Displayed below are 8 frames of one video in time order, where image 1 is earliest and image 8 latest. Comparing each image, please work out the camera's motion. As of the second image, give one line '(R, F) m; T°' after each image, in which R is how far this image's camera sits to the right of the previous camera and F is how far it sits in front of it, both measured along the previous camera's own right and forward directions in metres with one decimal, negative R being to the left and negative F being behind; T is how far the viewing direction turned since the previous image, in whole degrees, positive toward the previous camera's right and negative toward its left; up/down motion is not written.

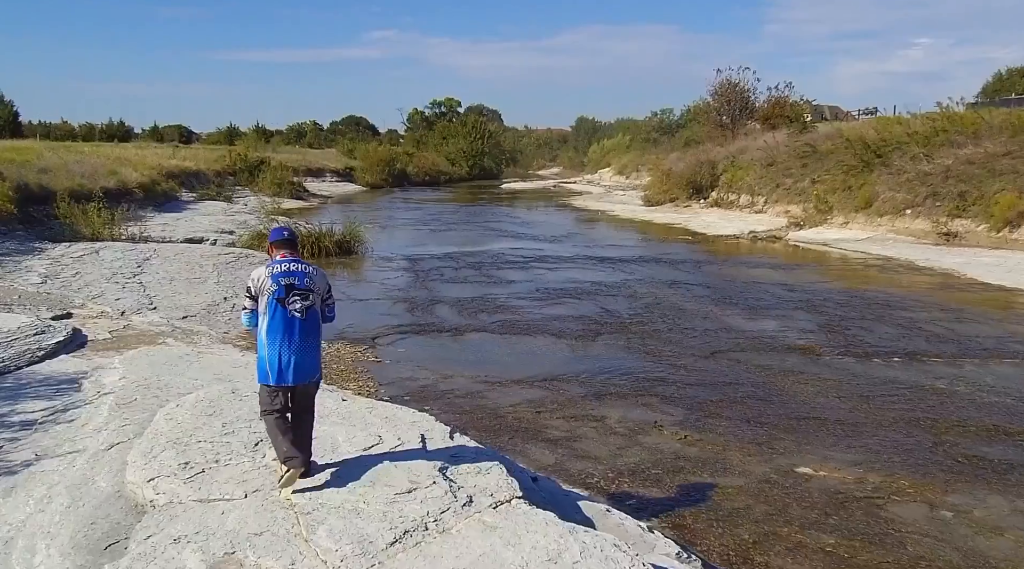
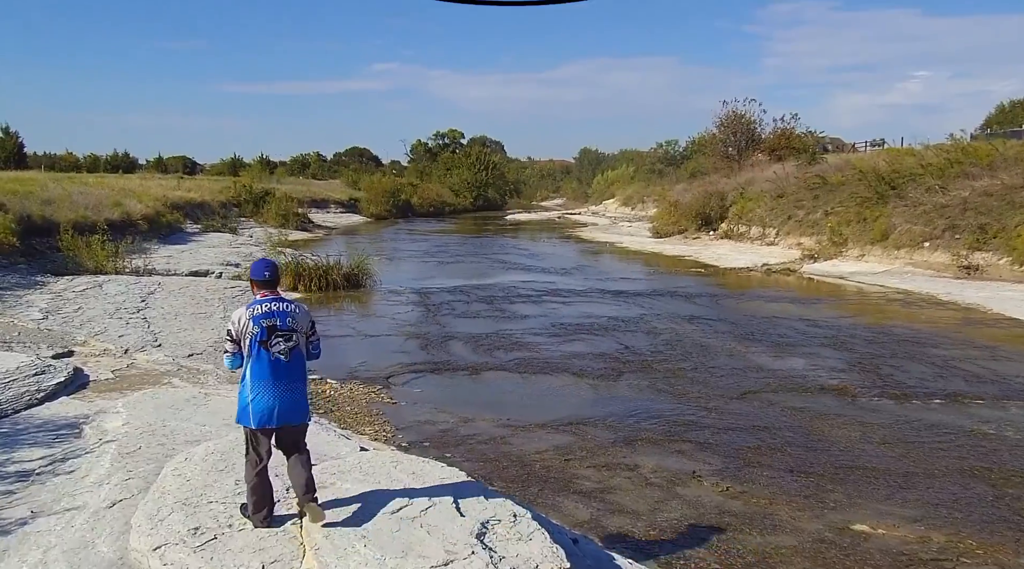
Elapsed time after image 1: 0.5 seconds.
(-0.2, +0.5) m; 0°
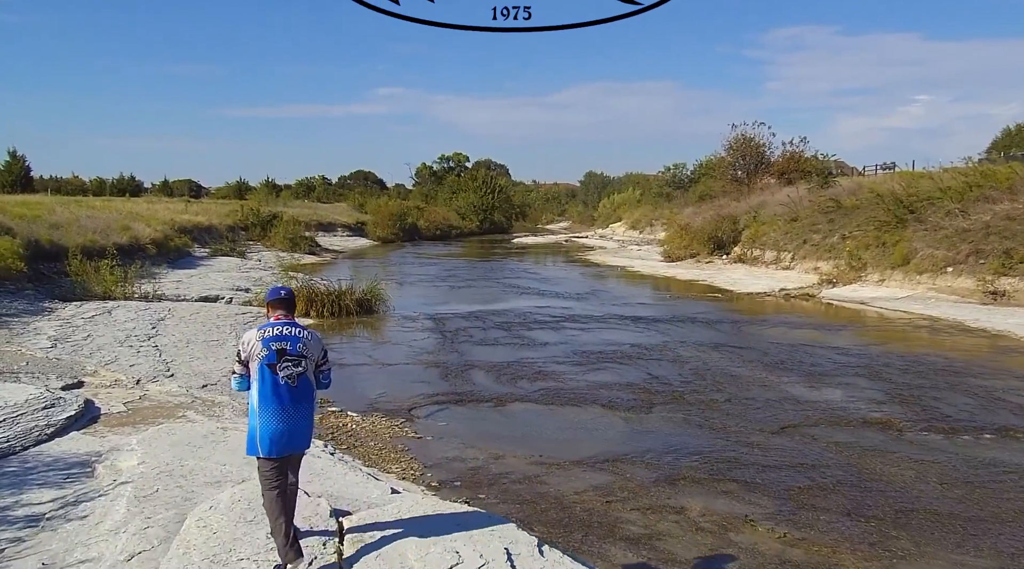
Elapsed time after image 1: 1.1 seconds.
(-0.3, +0.5) m; 0°
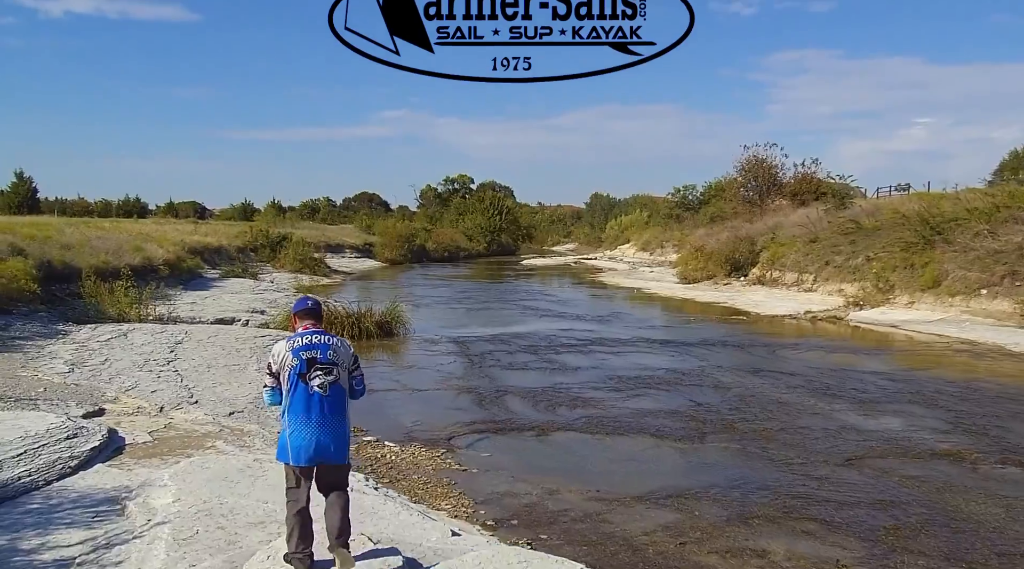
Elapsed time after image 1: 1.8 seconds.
(-0.5, +0.6) m; 0°
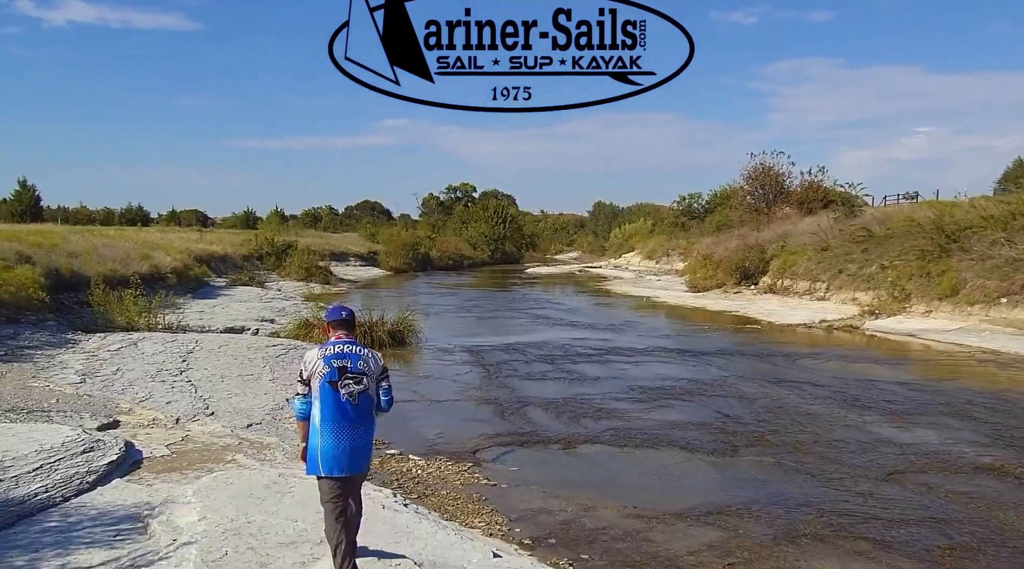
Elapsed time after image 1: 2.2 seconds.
(-0.3, +0.3) m; 0°
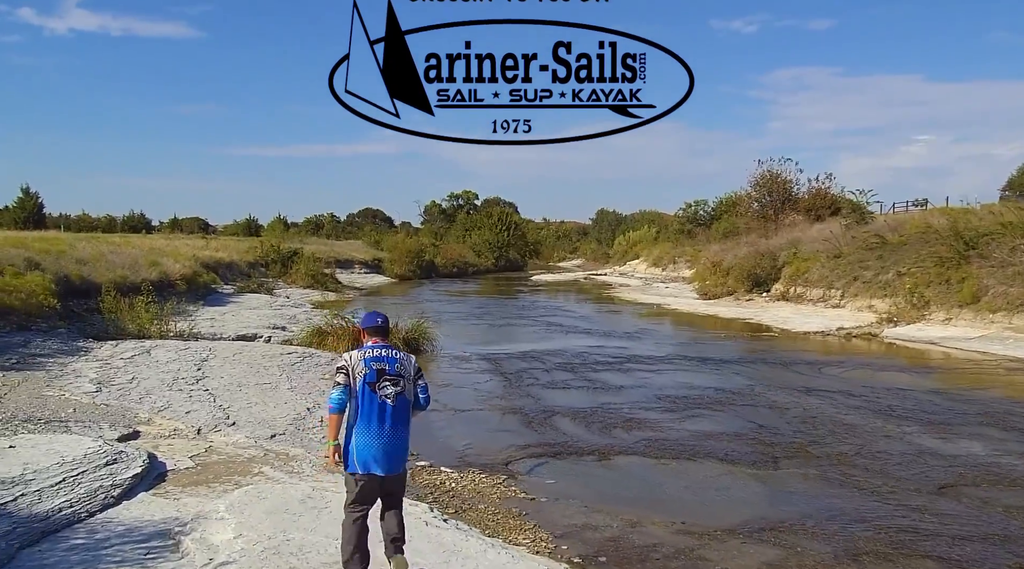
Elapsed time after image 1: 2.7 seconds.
(-0.4, +0.4) m; 0°
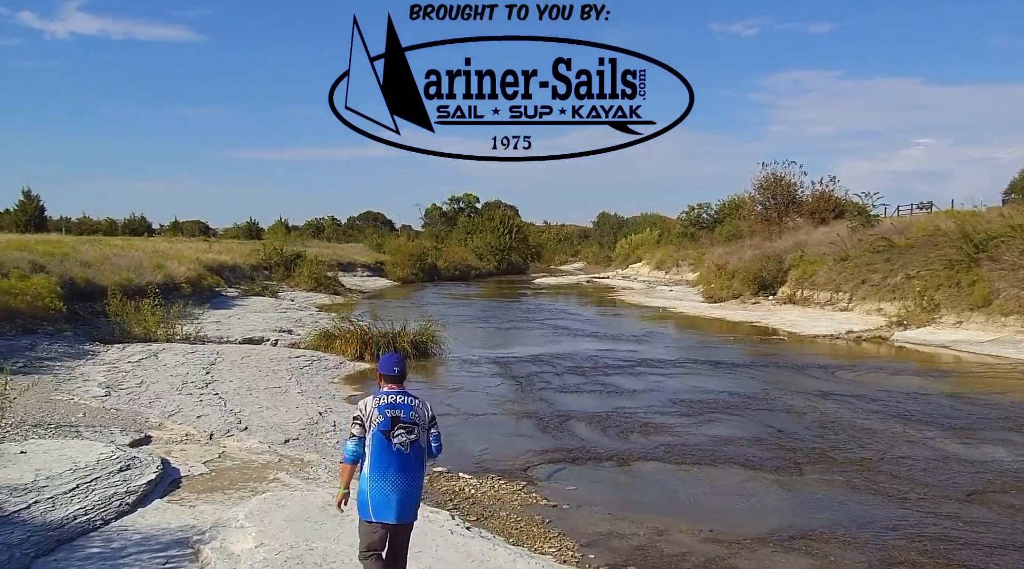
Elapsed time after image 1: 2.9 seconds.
(-0.2, +0.2) m; 0°
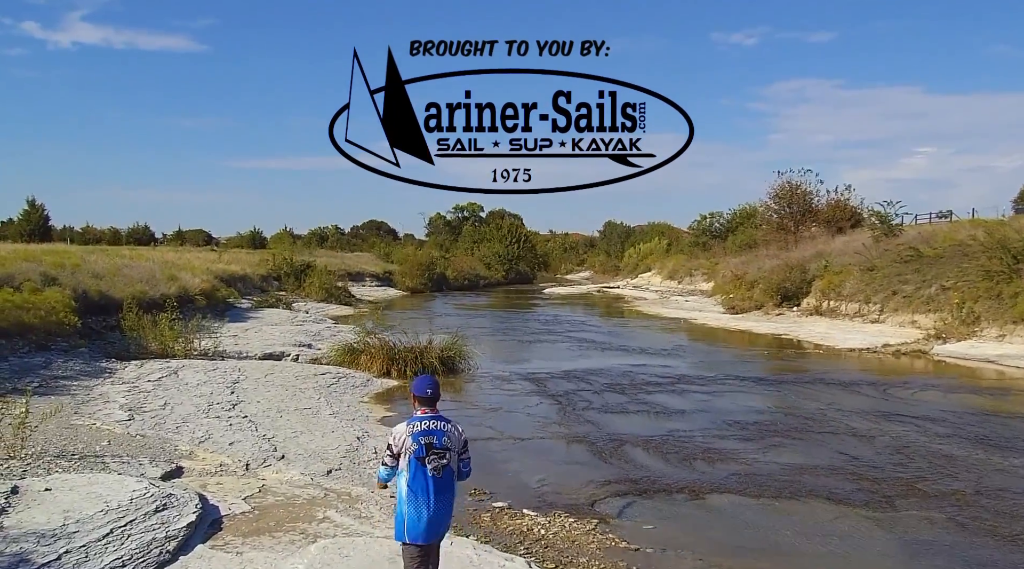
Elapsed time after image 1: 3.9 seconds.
(-0.7, +0.9) m; 0°
